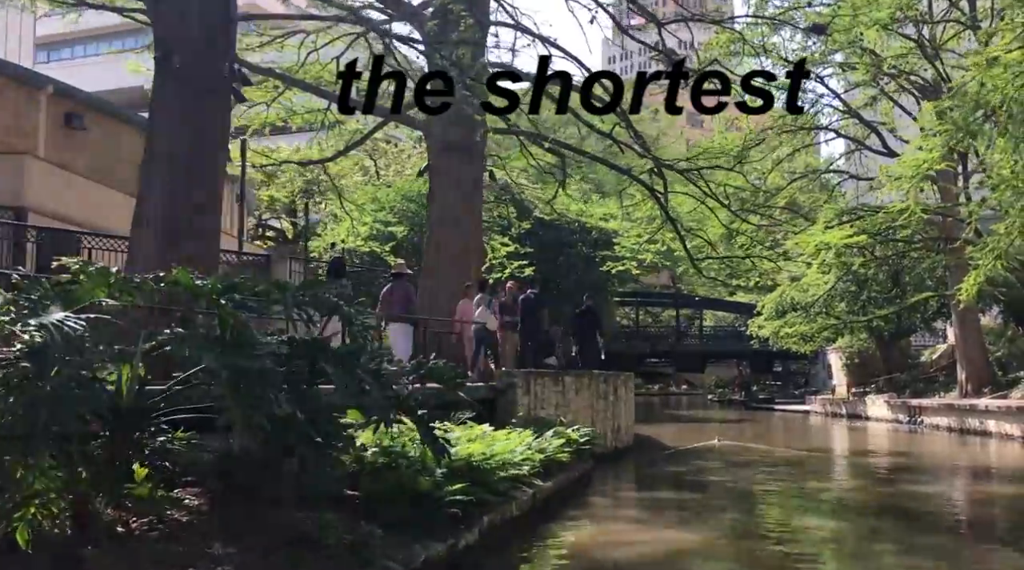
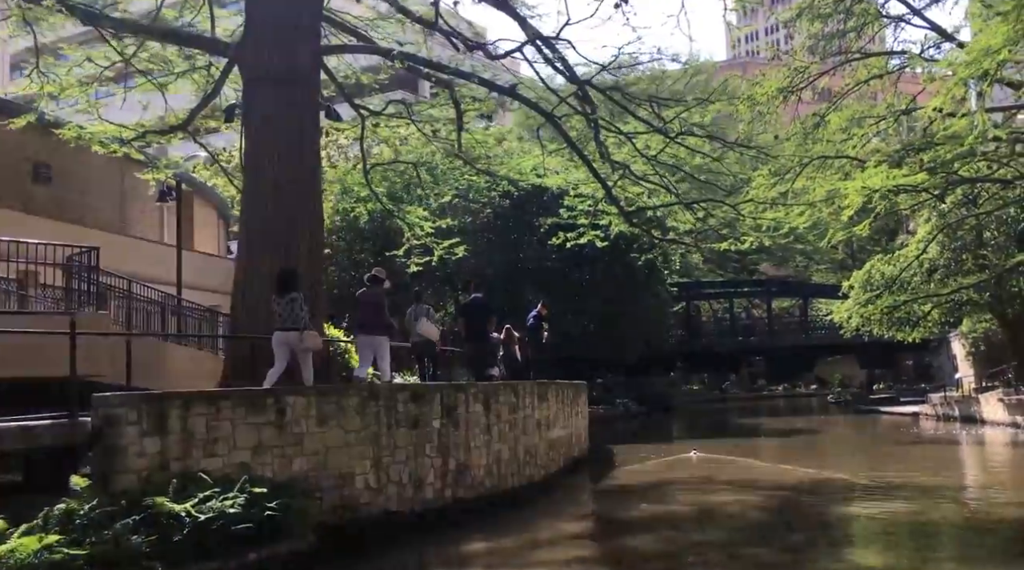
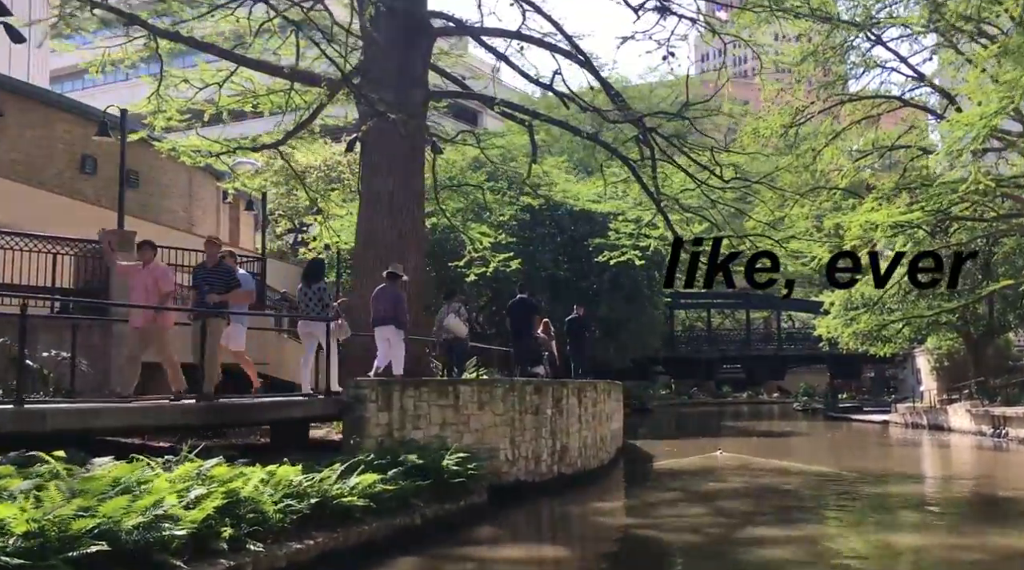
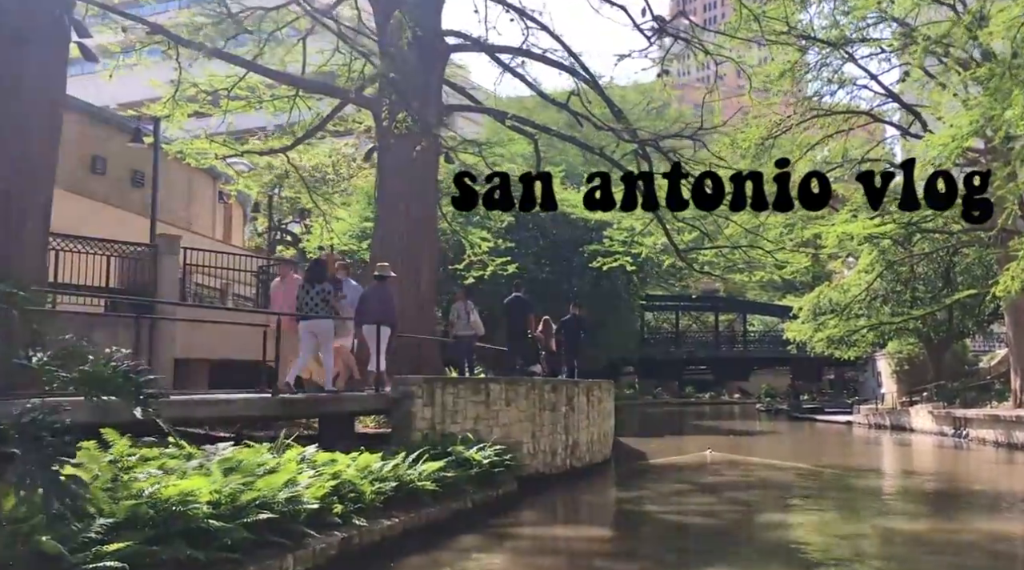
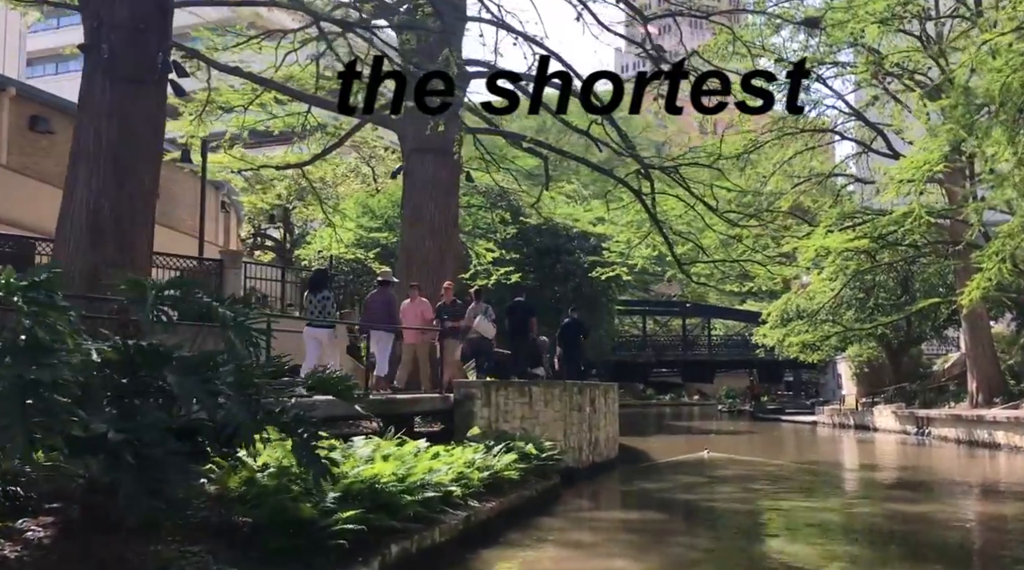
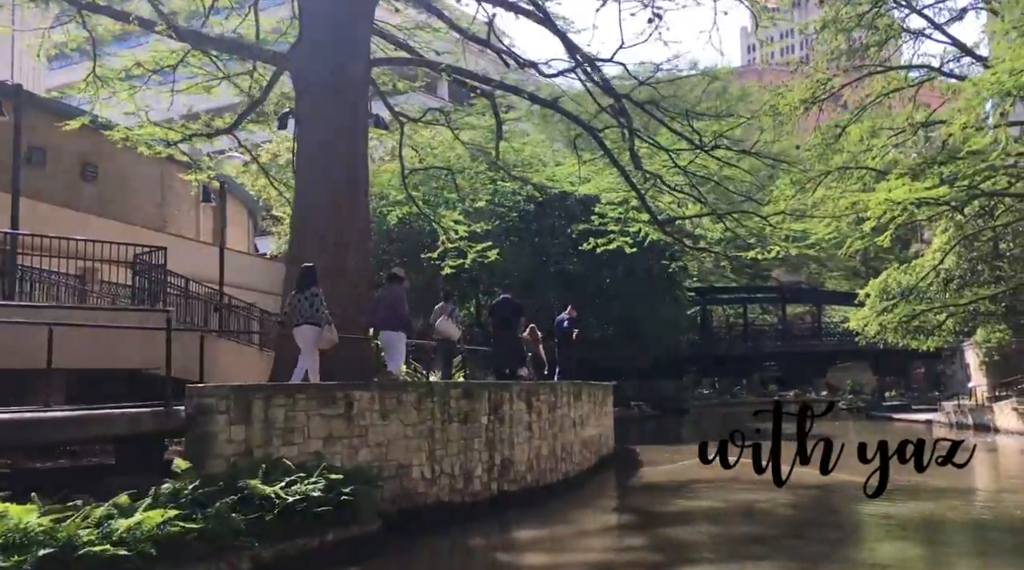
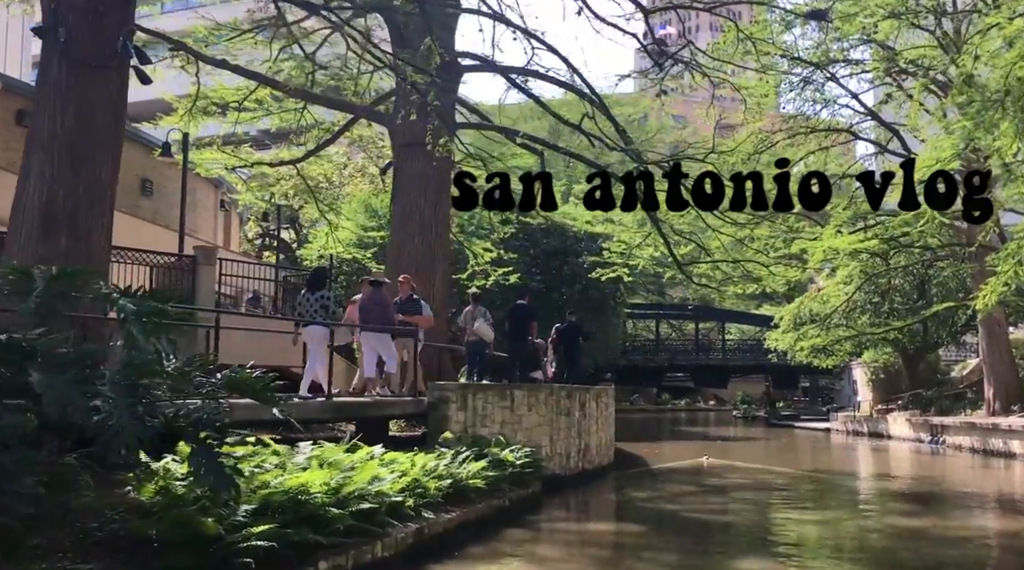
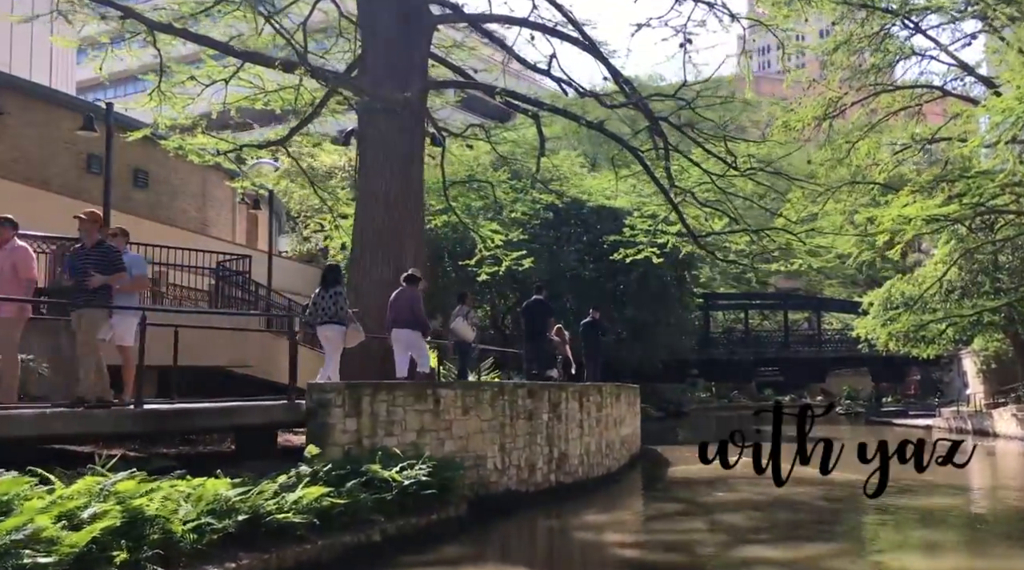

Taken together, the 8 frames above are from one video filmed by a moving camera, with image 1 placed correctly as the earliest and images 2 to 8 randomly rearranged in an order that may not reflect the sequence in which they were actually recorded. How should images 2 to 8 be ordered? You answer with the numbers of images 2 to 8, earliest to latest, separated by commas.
5, 7, 4, 3, 8, 6, 2
